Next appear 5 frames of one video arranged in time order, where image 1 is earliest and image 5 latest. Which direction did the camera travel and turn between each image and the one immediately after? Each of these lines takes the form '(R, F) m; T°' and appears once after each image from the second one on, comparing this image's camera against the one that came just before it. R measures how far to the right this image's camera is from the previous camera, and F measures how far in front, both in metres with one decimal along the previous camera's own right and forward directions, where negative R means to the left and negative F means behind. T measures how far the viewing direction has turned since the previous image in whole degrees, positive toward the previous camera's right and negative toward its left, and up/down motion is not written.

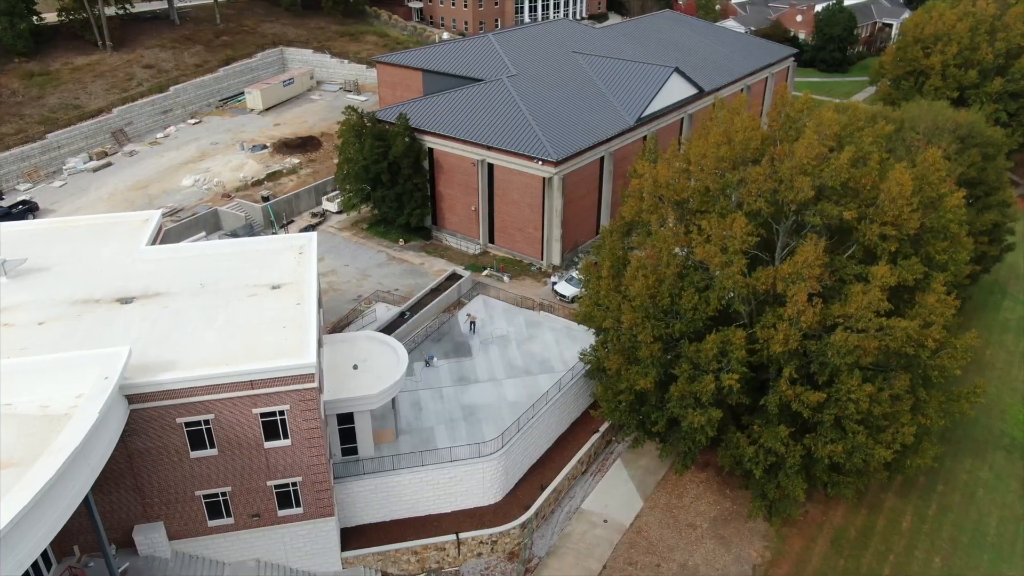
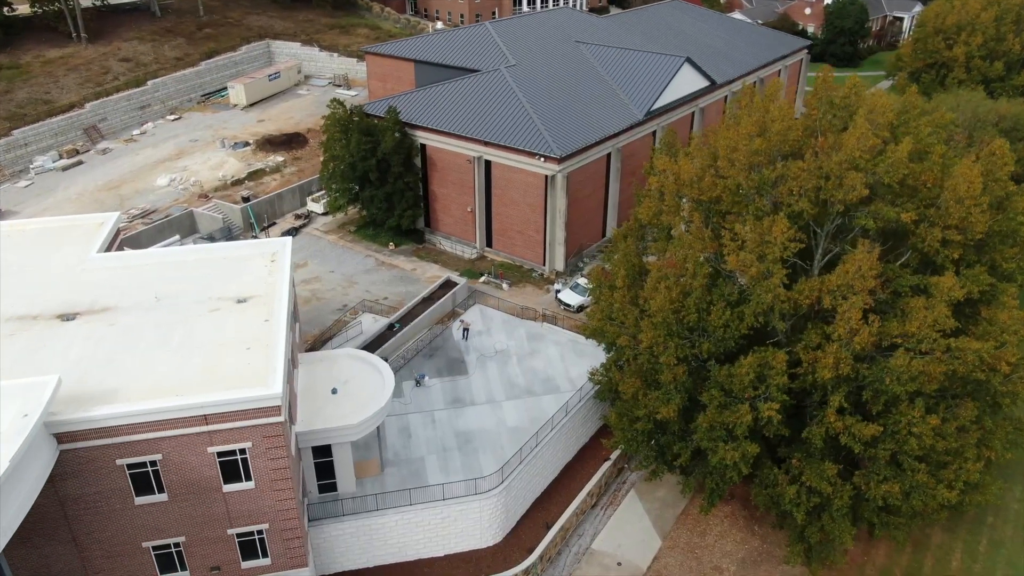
(-0.1, +3.8) m; 0°
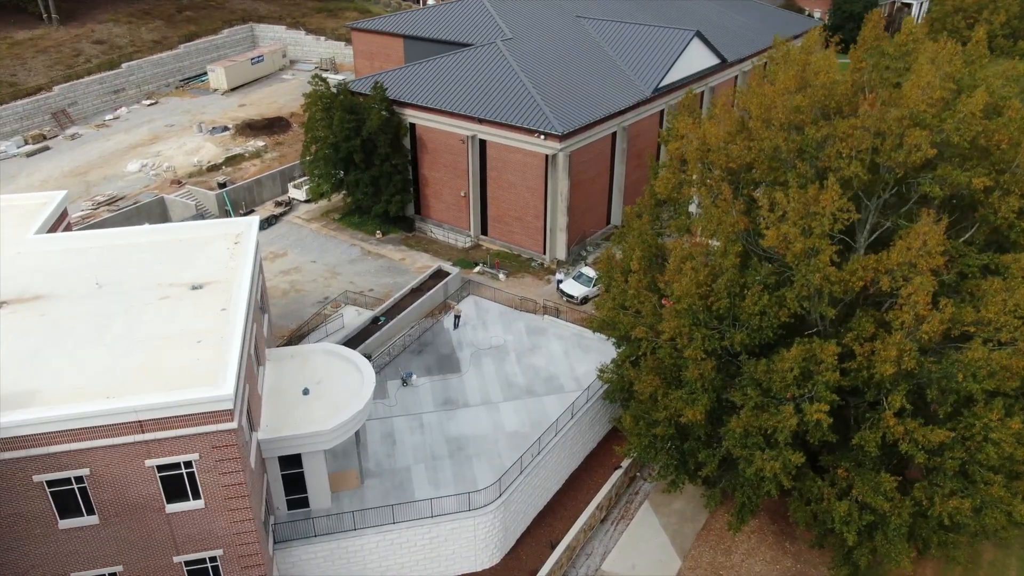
(-0.1, +3.5) m; 0°
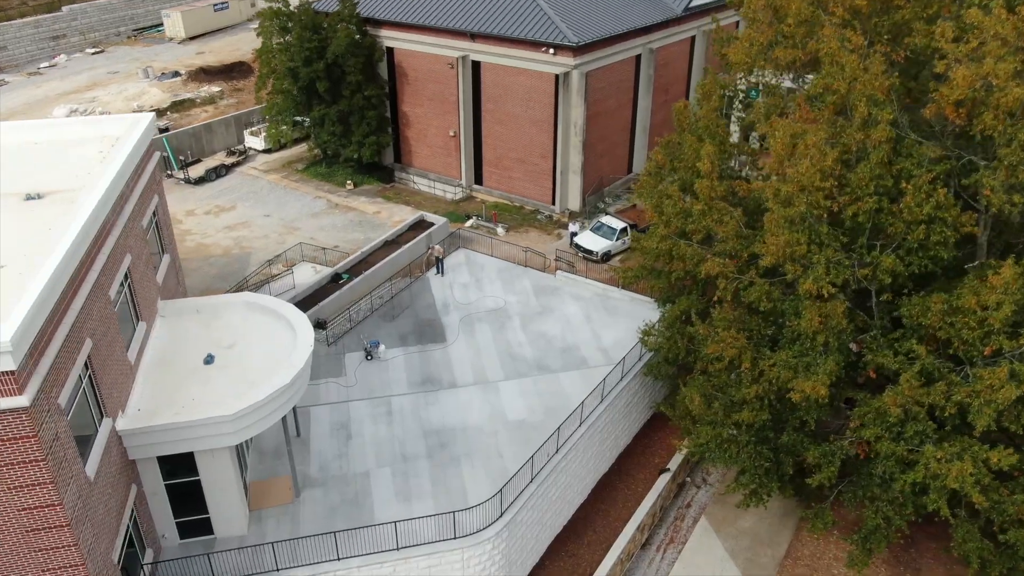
(-0.2, +7.8) m; 0°
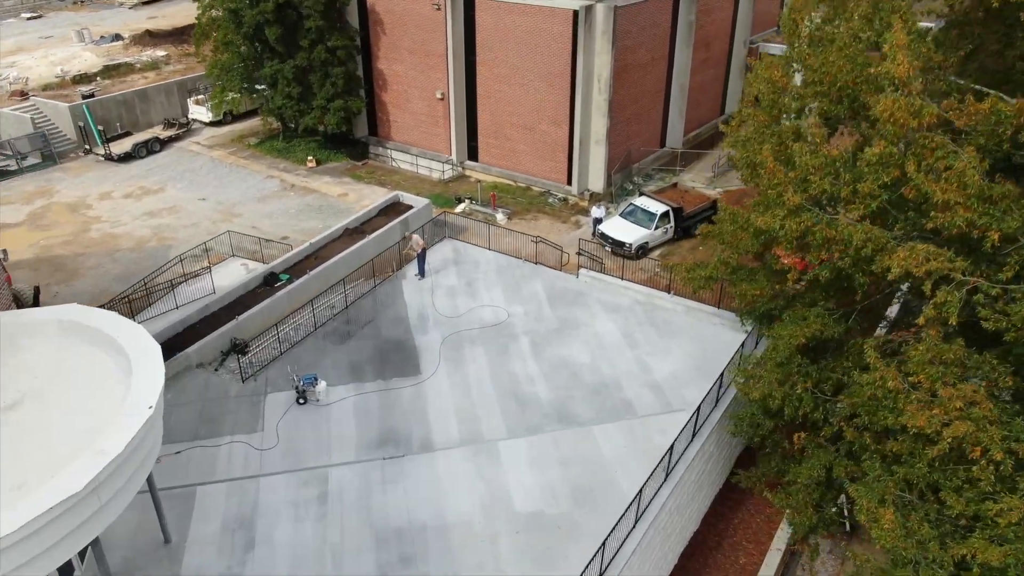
(-0.2, +7.2) m; 0°
